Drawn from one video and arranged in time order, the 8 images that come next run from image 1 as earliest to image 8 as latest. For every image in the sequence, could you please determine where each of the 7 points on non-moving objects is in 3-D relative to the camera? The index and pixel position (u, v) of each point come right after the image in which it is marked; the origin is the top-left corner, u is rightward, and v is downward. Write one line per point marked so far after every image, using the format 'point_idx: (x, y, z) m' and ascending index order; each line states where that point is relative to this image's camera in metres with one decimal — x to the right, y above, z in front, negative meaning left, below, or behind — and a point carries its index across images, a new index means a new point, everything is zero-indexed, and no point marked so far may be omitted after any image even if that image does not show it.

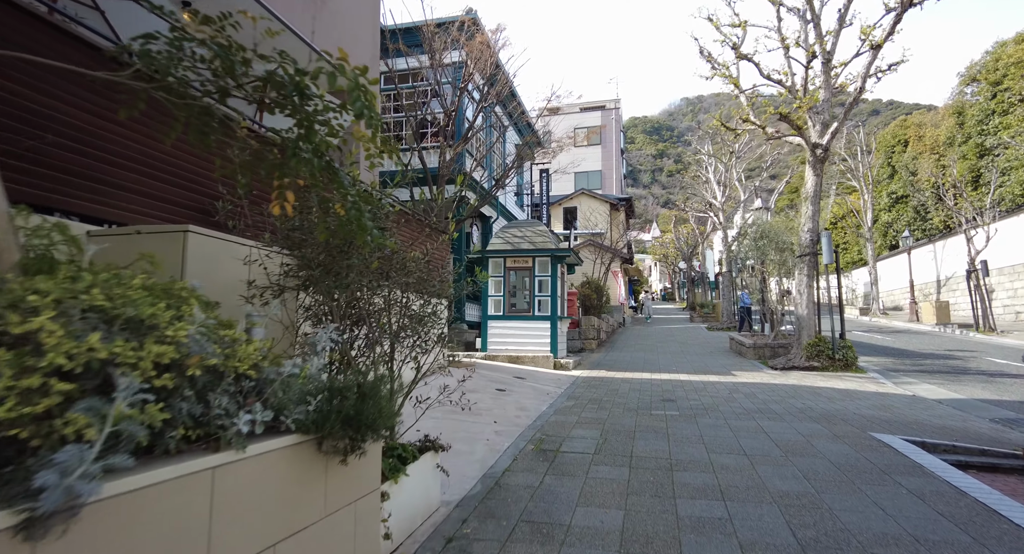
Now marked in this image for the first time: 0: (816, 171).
0: (+7.3, +2.5, +11.7) m
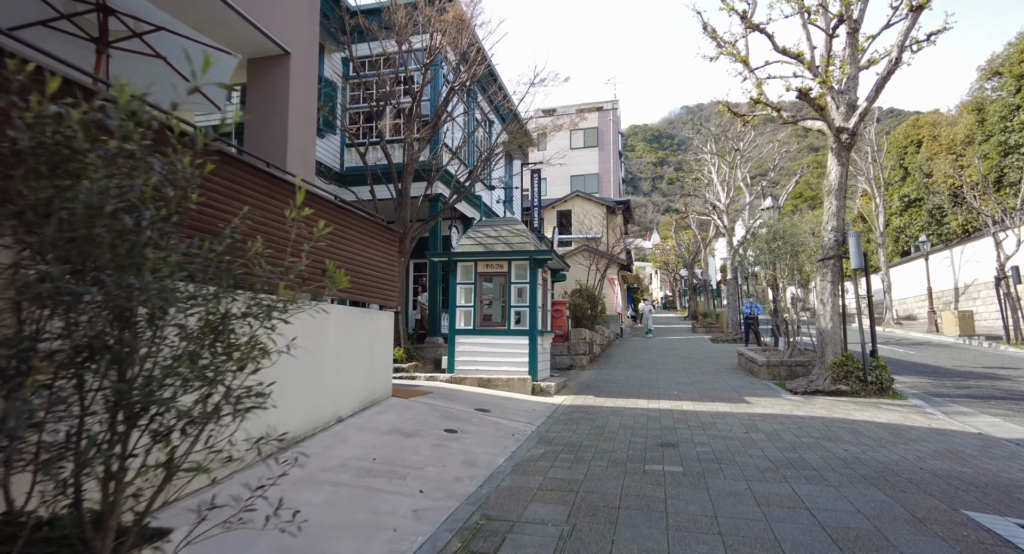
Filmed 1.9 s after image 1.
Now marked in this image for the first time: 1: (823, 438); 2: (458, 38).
0: (+6.7, +2.4, +10.0) m
1: (+3.8, -2.0, +6.0) m
2: (-1.3, +5.9, +12.0) m
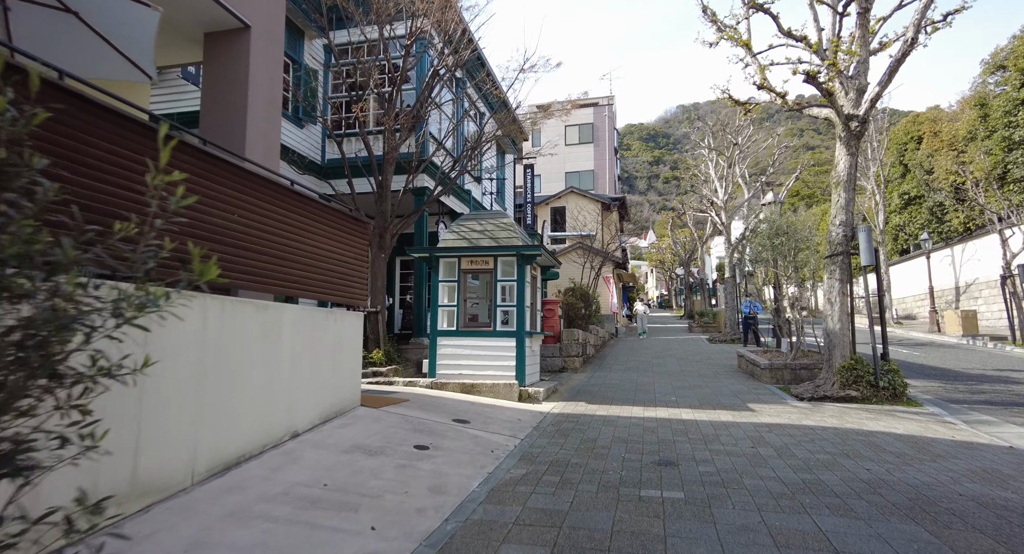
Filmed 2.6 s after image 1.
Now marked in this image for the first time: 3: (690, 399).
0: (+6.5, +2.4, +9.3) m
1: (+3.6, -2.0, +5.4) m
2: (-1.6, +5.9, +11.3) m
3: (+3.3, -2.2, +9.0) m
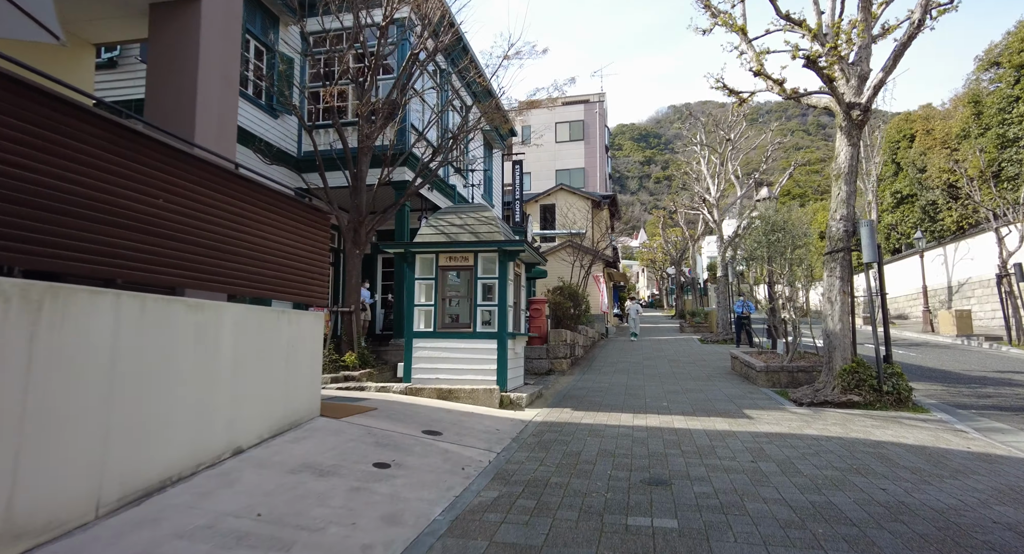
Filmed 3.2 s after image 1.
0: (+6.1, +2.5, +8.8) m
1: (+3.3, -1.9, +4.8) m
2: (-2.0, +6.0, +10.6) m
3: (+2.9, -2.2, +8.4) m
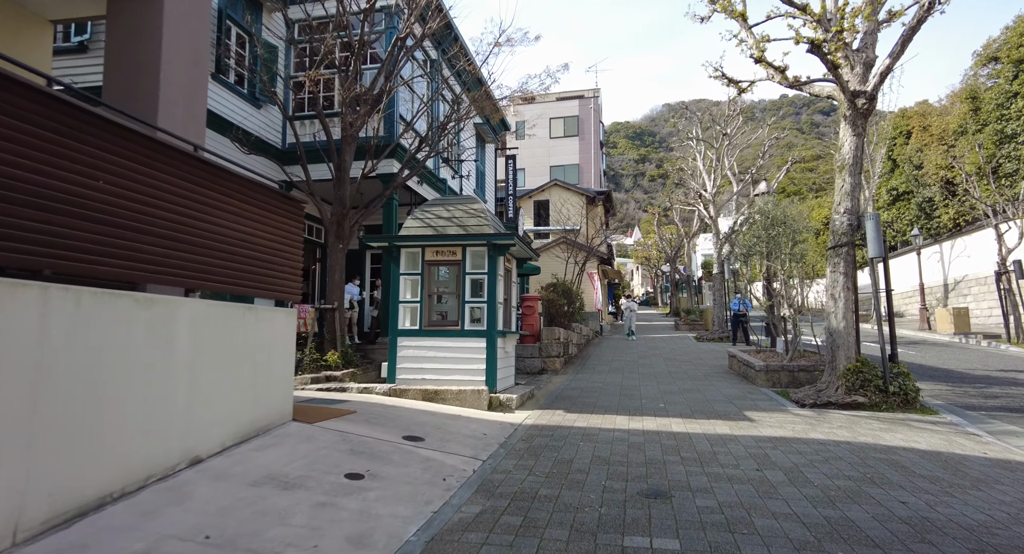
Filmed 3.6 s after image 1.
0: (+6.0, +2.6, +8.5) m
1: (+3.2, -1.9, +4.4) m
2: (-2.1, +6.1, +10.2) m
3: (+2.8, -2.1, +8.1) m
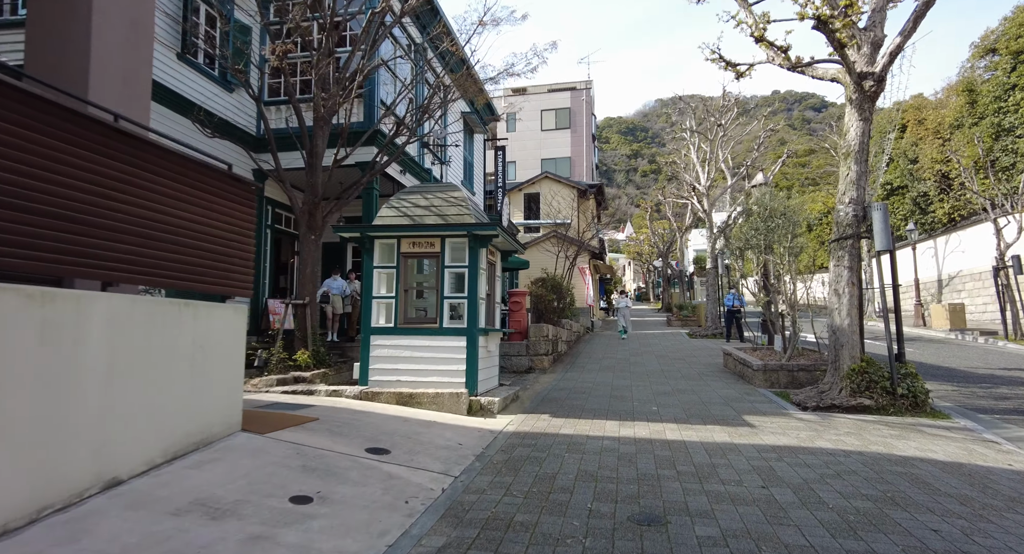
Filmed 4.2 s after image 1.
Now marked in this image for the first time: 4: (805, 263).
0: (+5.7, +2.7, +8.0) m
1: (+3.0, -1.8, +3.9) m
2: (-2.4, +6.2, +9.5) m
3: (+2.5, -2.0, +7.5) m
4: (+6.8, +0.3, +11.3) m
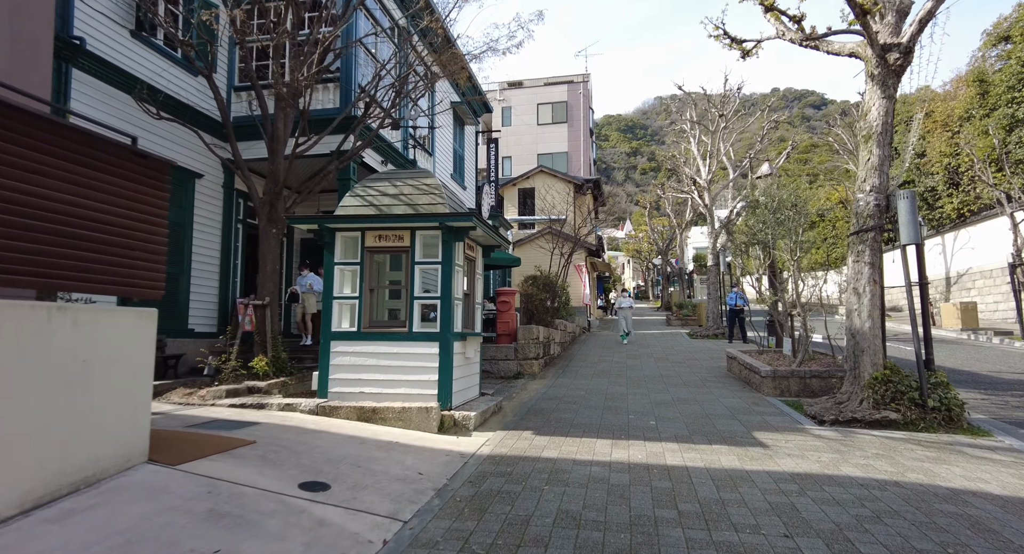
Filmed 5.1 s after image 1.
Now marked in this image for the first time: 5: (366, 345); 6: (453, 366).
0: (+5.4, +2.7, +7.1) m
1: (+2.7, -1.8, +3.1) m
2: (-2.7, +6.2, +8.6) m
3: (+2.2, -2.0, +6.7) m
4: (+6.5, +0.4, +10.5) m
5: (-2.0, -0.9, +6.6) m
6: (-0.8, -1.2, +6.6) m
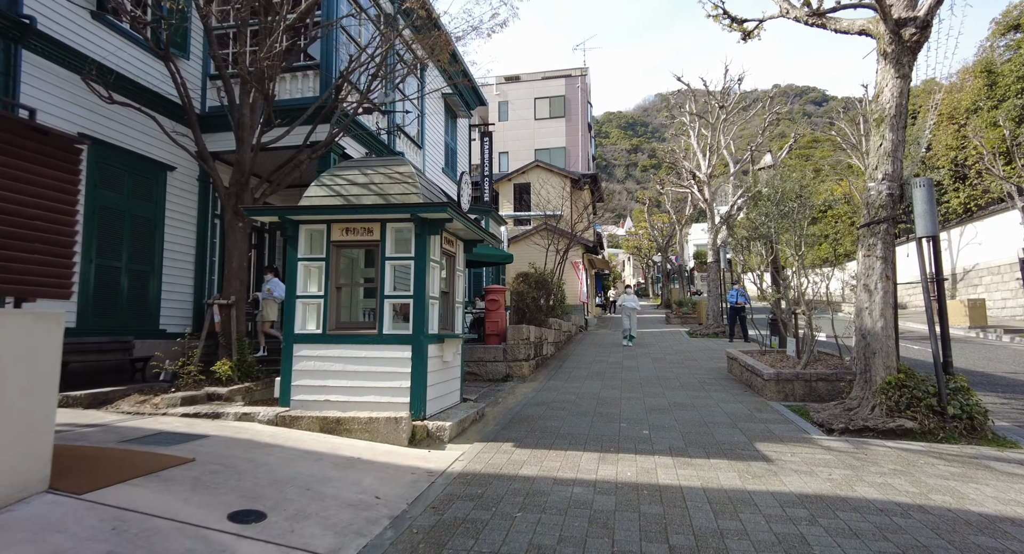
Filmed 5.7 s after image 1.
0: (+5.2, +2.8, +6.5) m
1: (+2.5, -1.7, +2.5) m
2: (-3.0, +6.3, +8.0) m
3: (+2.0, -1.9, +6.1) m
4: (+6.3, +0.5, +9.9) m
5: (-2.2, -0.9, +6.0) m
6: (-1.0, -1.1, +6.0) m
